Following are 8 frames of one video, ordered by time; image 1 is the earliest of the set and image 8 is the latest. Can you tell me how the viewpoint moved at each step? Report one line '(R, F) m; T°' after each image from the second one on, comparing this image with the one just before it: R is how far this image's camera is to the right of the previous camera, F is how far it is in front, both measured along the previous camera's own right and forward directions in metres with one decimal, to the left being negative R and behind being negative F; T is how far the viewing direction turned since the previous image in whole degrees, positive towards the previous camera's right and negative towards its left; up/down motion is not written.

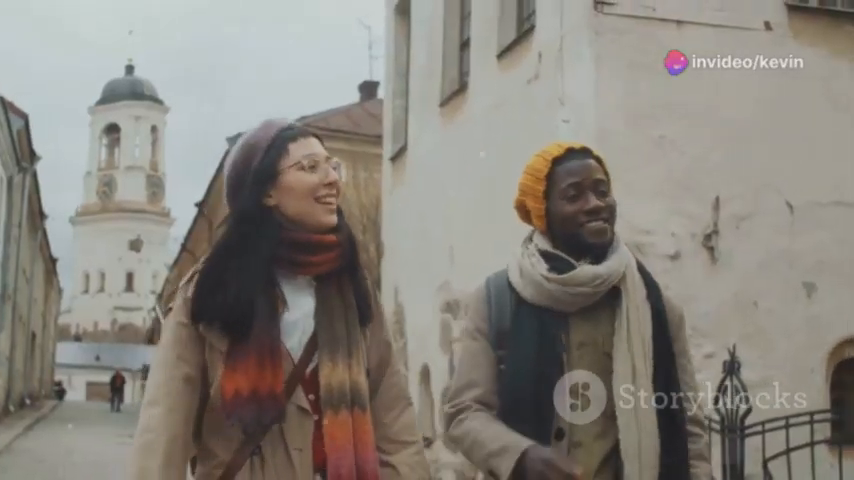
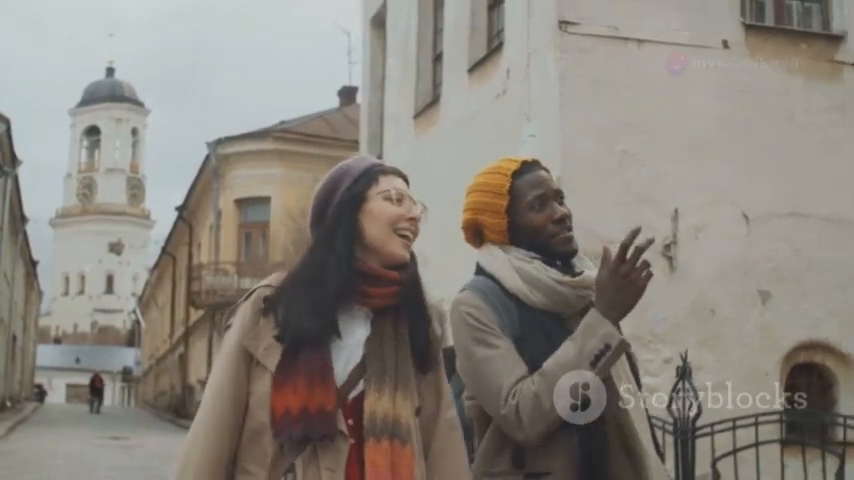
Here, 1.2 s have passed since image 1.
(+0.1, -0.3) m; +1°
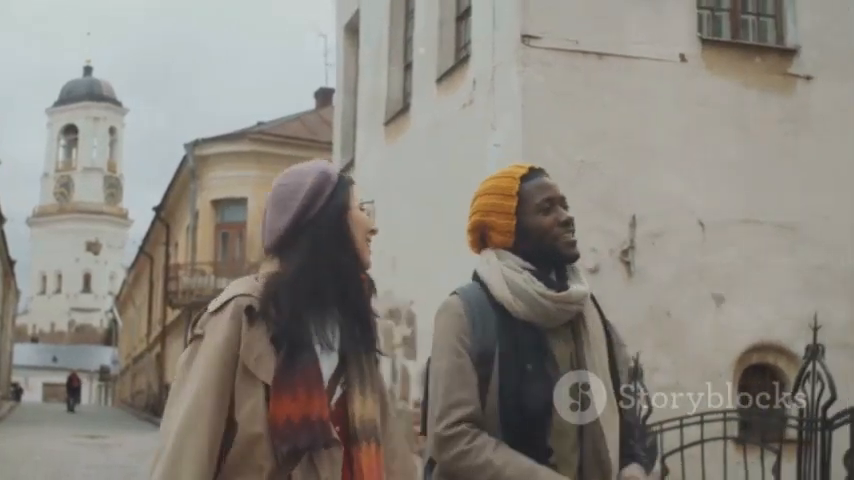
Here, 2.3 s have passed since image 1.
(+0.1, -0.3) m; +1°
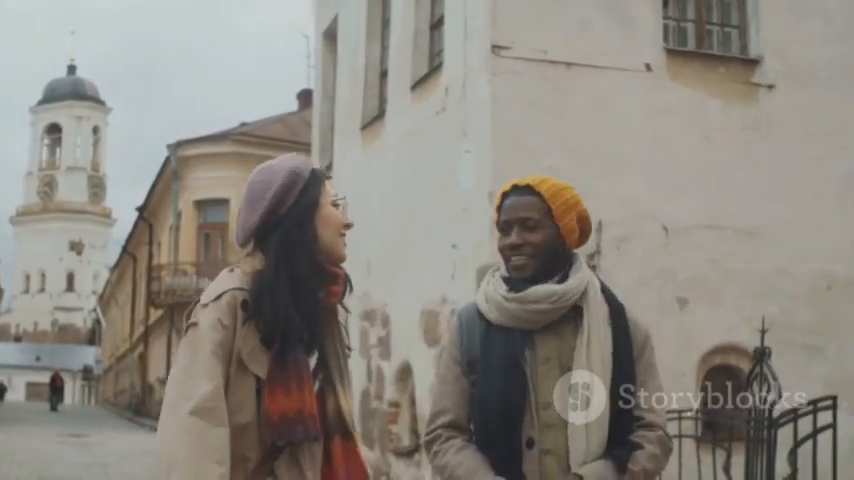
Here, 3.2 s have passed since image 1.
(+0.1, -0.2) m; +1°
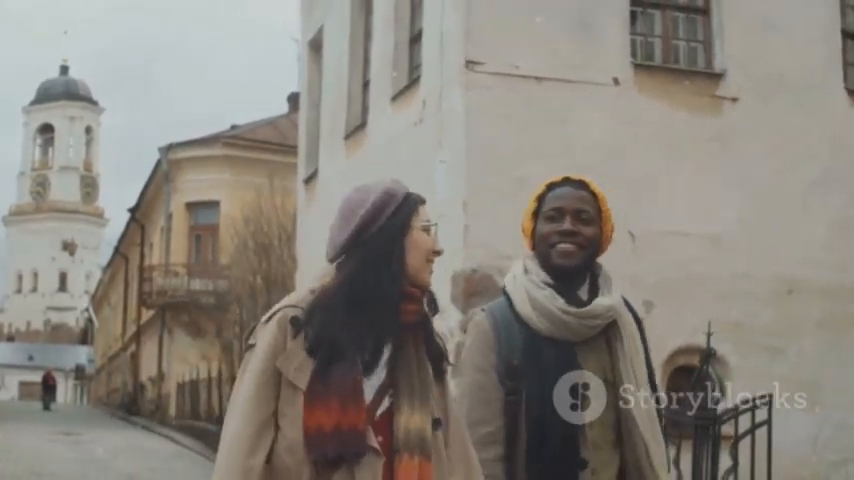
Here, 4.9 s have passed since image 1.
(+0.1, -0.4) m; 0°
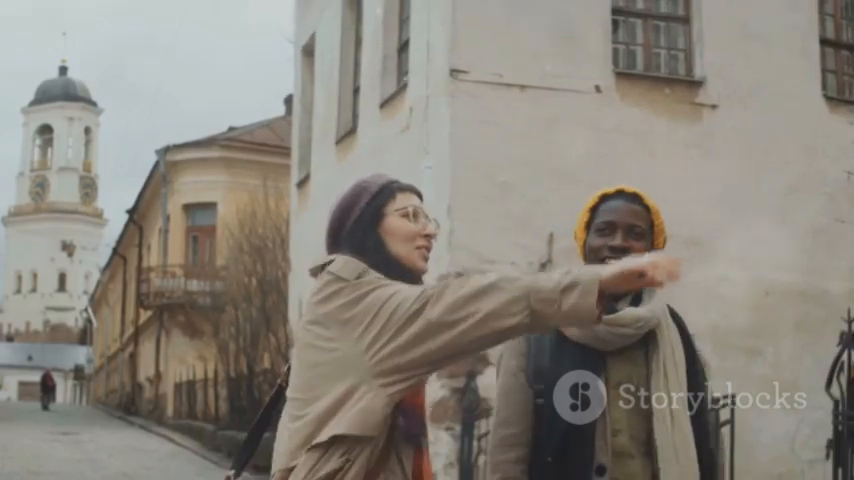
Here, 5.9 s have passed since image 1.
(+0.1, -0.2) m; 0°
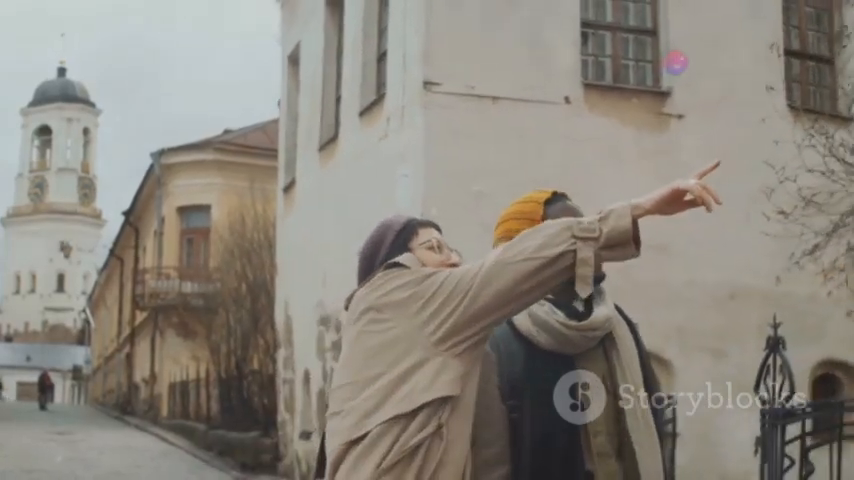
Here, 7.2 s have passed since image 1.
(+0.2, -0.3) m; 0°
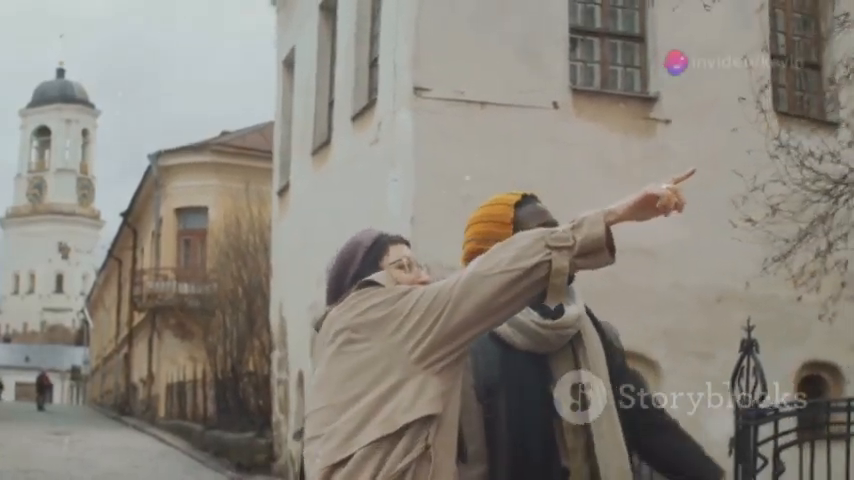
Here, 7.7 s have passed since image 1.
(+0.1, -0.1) m; 0°
